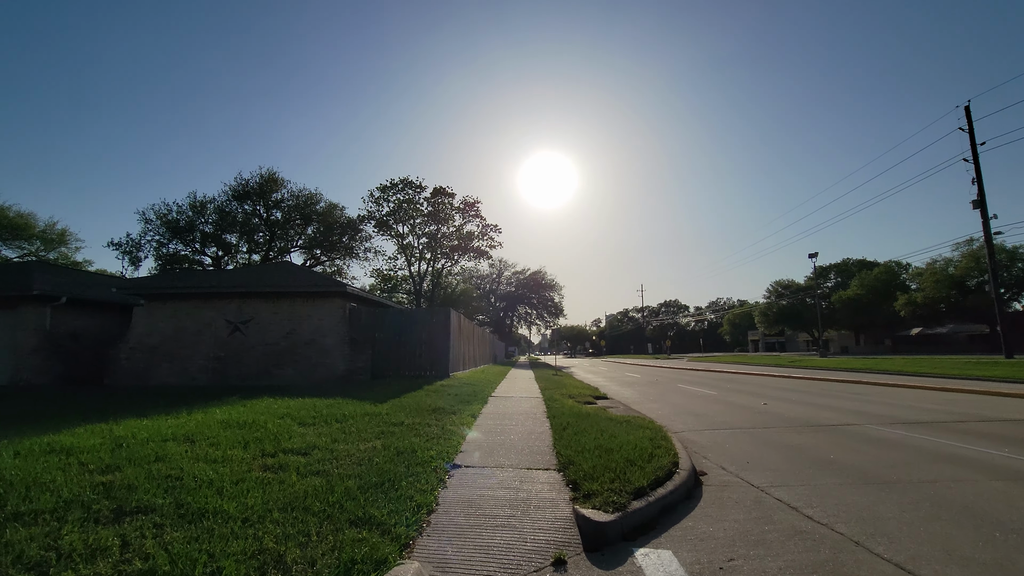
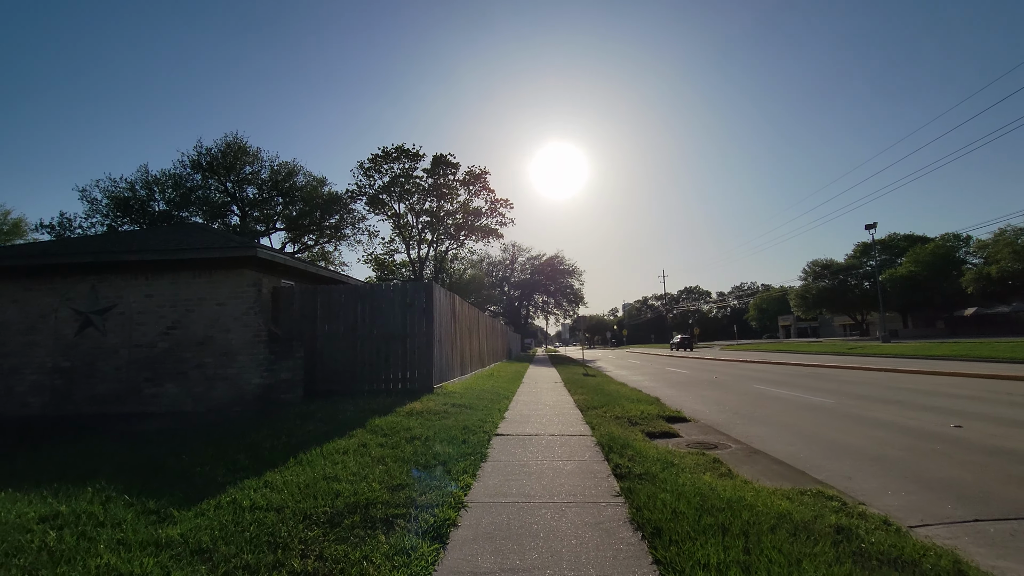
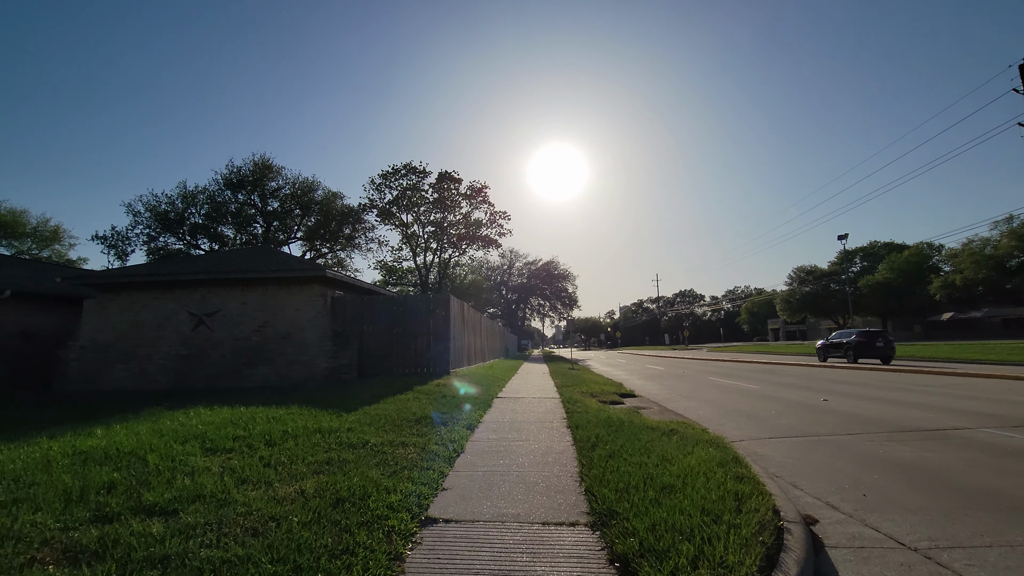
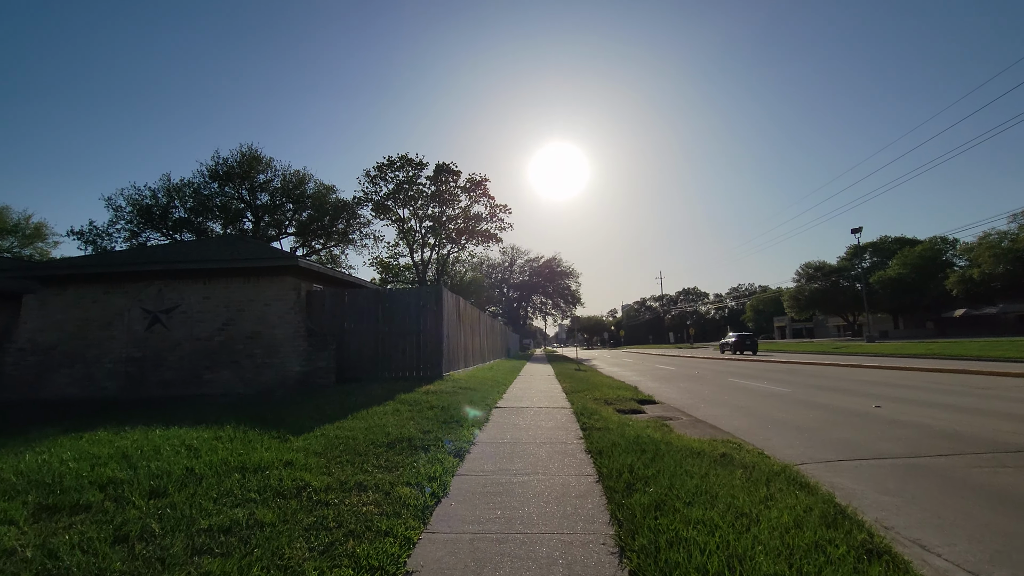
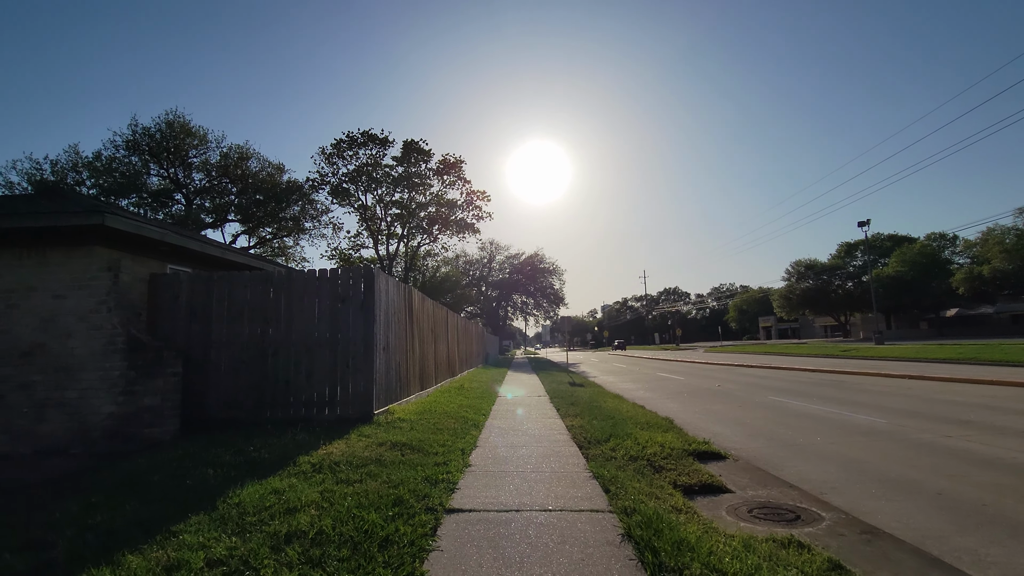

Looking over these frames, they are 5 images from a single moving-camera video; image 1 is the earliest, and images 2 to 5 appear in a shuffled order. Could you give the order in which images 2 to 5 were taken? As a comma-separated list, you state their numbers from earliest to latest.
3, 4, 2, 5
